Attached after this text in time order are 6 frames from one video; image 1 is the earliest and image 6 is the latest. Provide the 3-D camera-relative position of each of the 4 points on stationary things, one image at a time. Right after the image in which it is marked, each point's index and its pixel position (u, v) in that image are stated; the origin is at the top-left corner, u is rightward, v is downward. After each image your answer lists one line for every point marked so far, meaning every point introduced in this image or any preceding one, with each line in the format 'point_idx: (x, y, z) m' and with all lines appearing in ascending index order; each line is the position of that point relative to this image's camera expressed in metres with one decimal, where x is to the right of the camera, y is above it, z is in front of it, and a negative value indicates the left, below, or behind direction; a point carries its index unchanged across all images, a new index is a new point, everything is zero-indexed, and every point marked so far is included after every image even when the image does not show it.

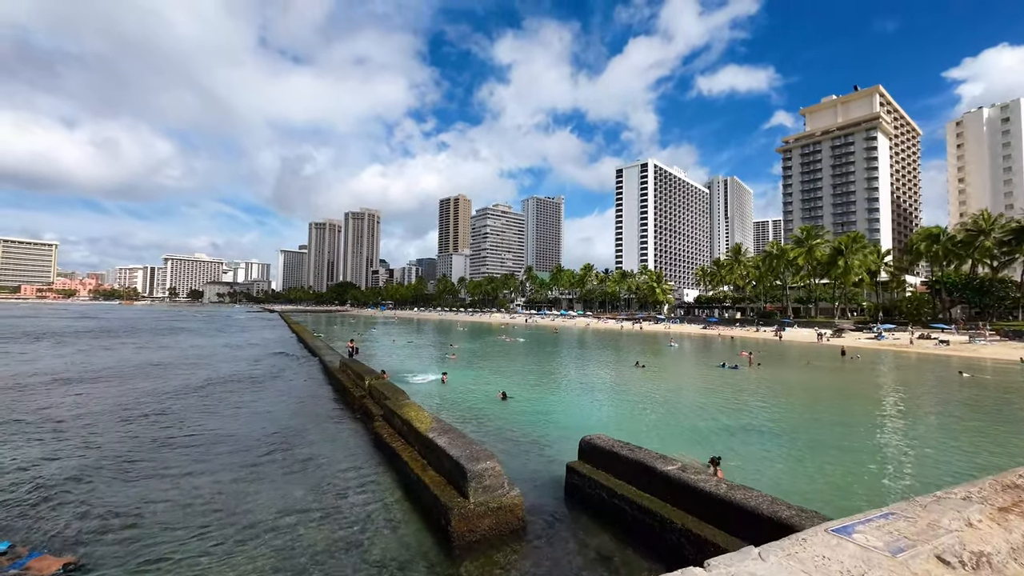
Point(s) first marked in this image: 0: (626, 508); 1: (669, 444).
0: (+1.7, -3.3, +6.5) m
1: (+5.1, -5.1, +14.0) m
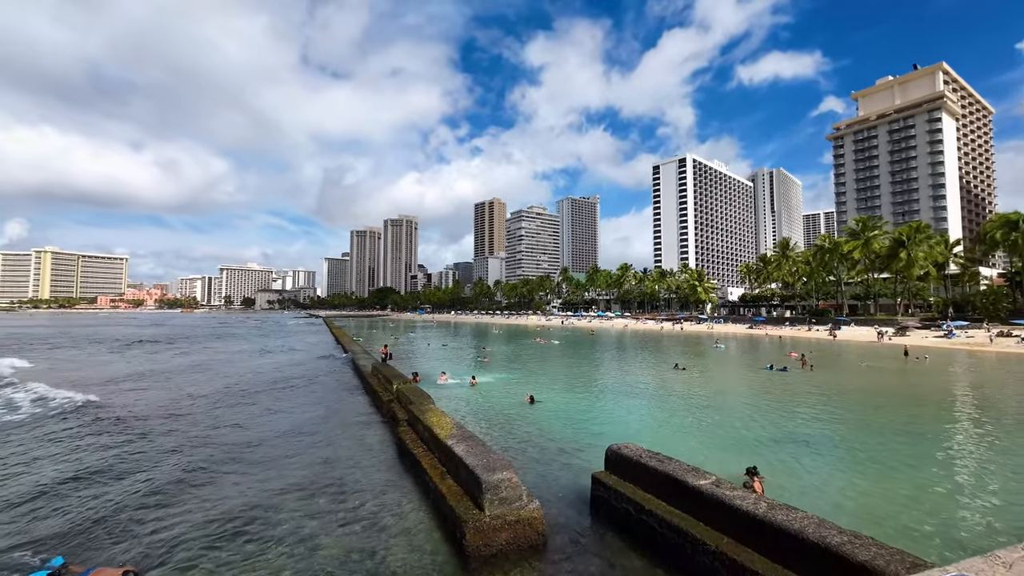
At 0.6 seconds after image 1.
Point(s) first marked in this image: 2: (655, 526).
0: (+2.0, -3.3, +6.0) m
1: (+6.1, -5.1, +13.2) m
2: (+2.0, -3.3, +6.0) m
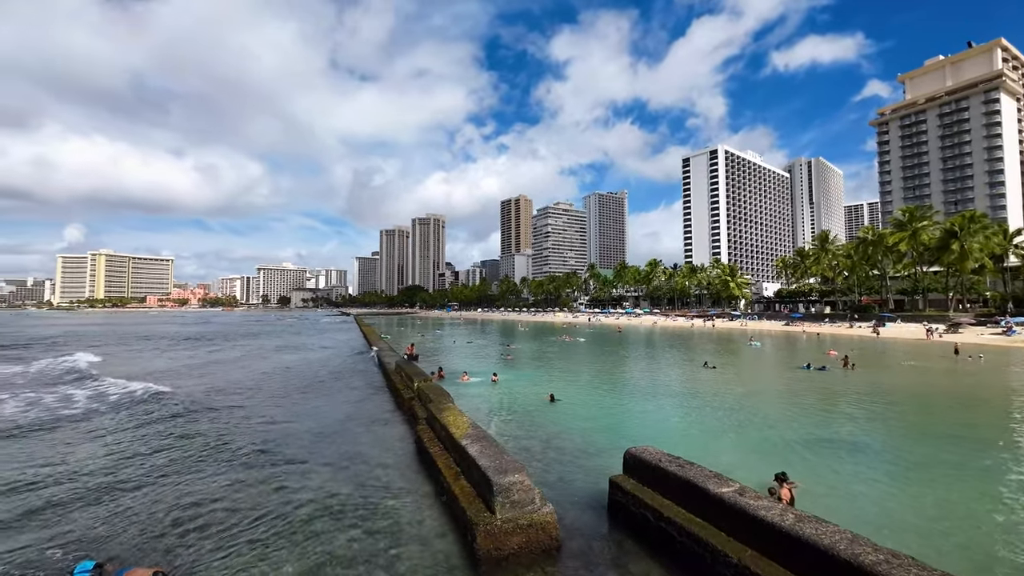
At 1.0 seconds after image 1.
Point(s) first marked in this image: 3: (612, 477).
0: (+2.2, -3.3, +5.7) m
1: (+6.7, -5.0, +12.7) m
2: (+2.2, -3.3, +5.7) m
3: (+1.7, -3.2, +7.1) m
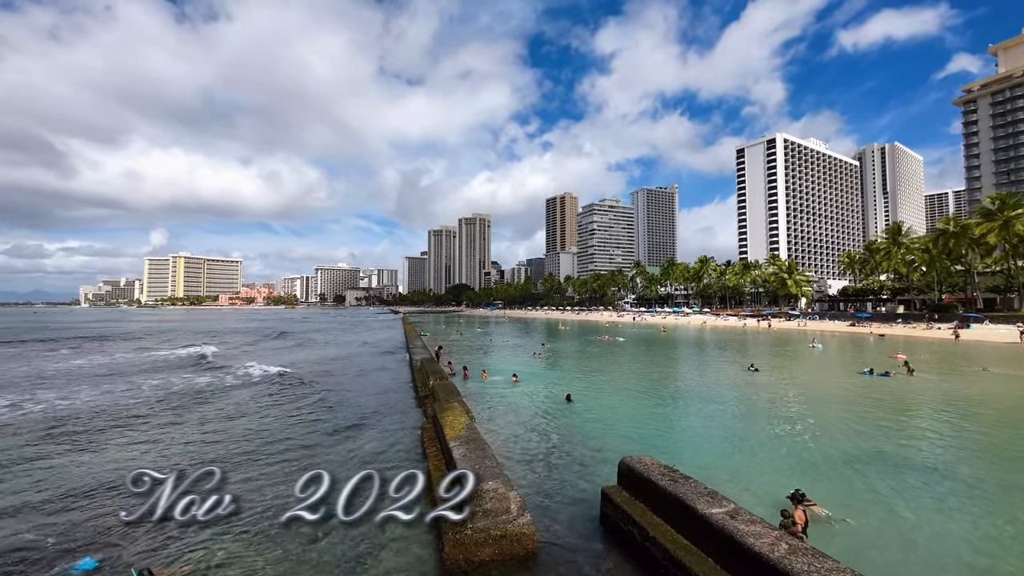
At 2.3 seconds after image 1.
0: (+1.8, -3.2, +5.2) m
1: (+7.1, -4.9, +11.6) m
2: (+1.8, -3.3, +5.2) m
3: (+1.4, -3.1, +6.7) m
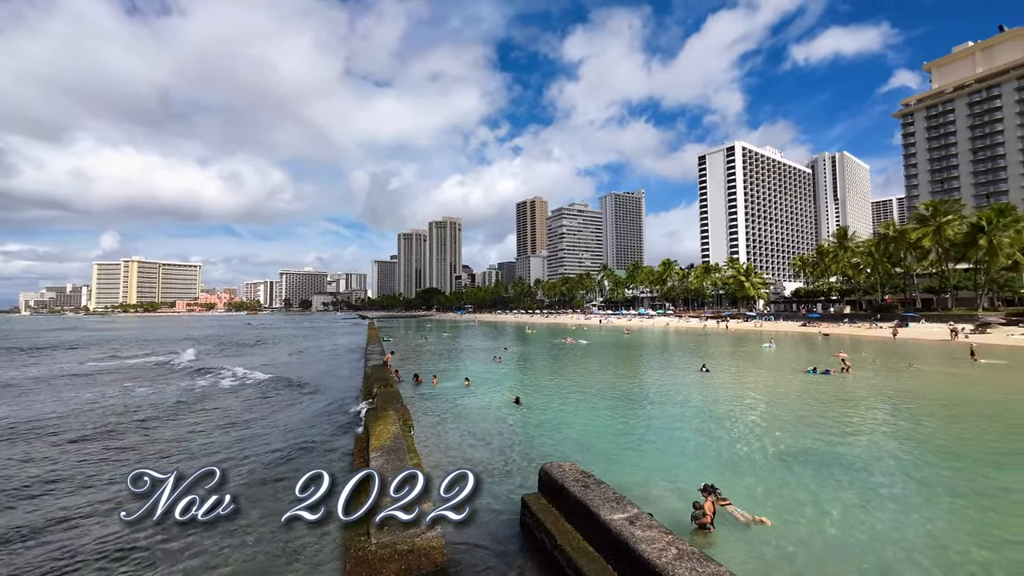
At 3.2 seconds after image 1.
0: (+0.6, -3.3, +5.2) m
1: (+5.5, -5.0, +11.9) m
2: (+0.6, -3.3, +5.2) m
3: (+0.2, -3.2, +6.7) m
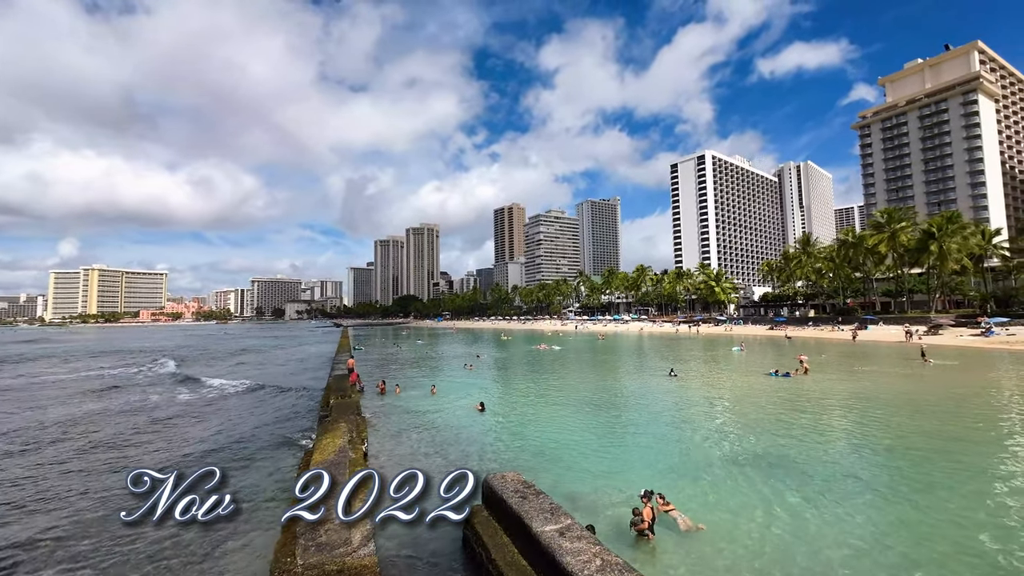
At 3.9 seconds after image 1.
0: (-0.2, -3.4, +5.2) m
1: (+4.4, -5.2, +12.1) m
2: (-0.2, -3.5, +5.2) m
3: (-0.7, -3.4, +6.6) m
